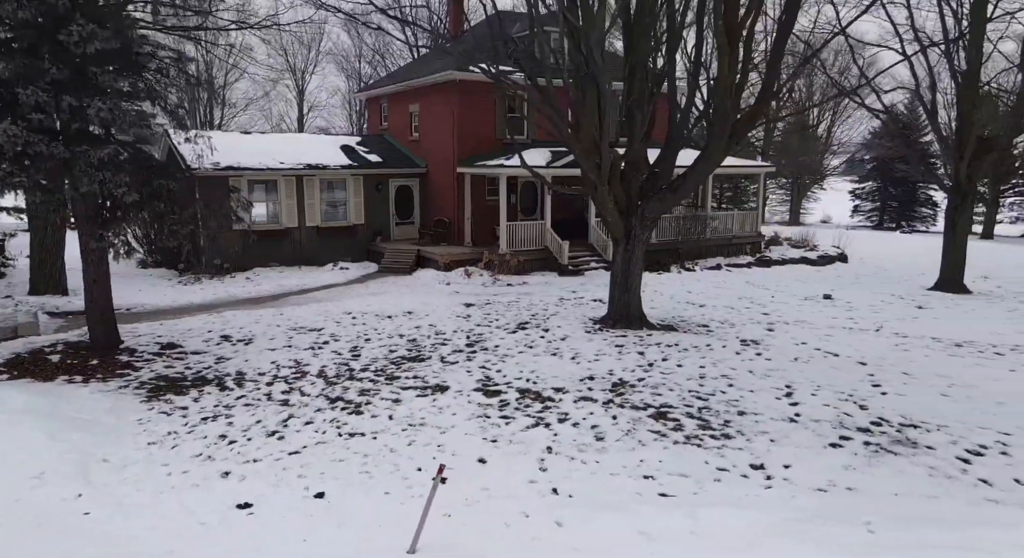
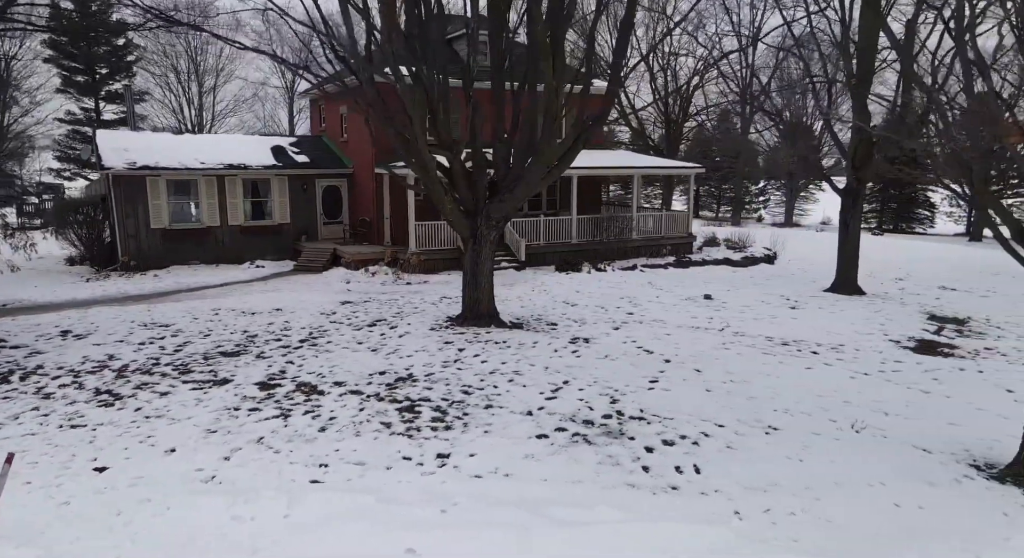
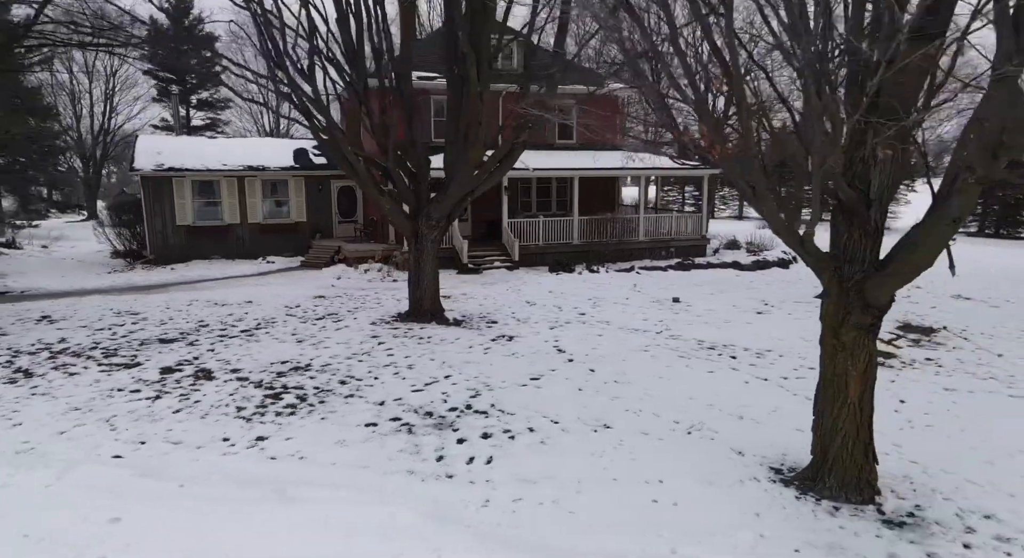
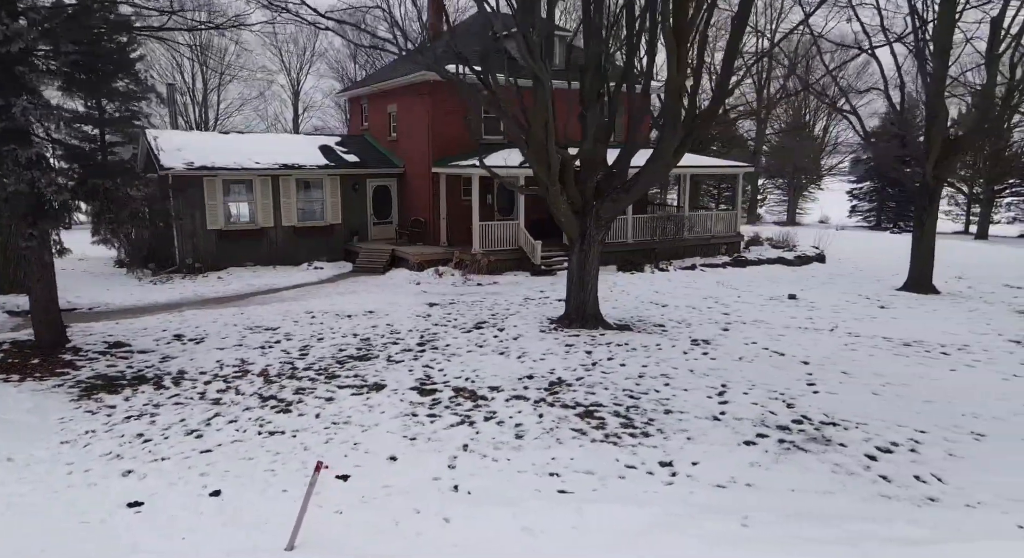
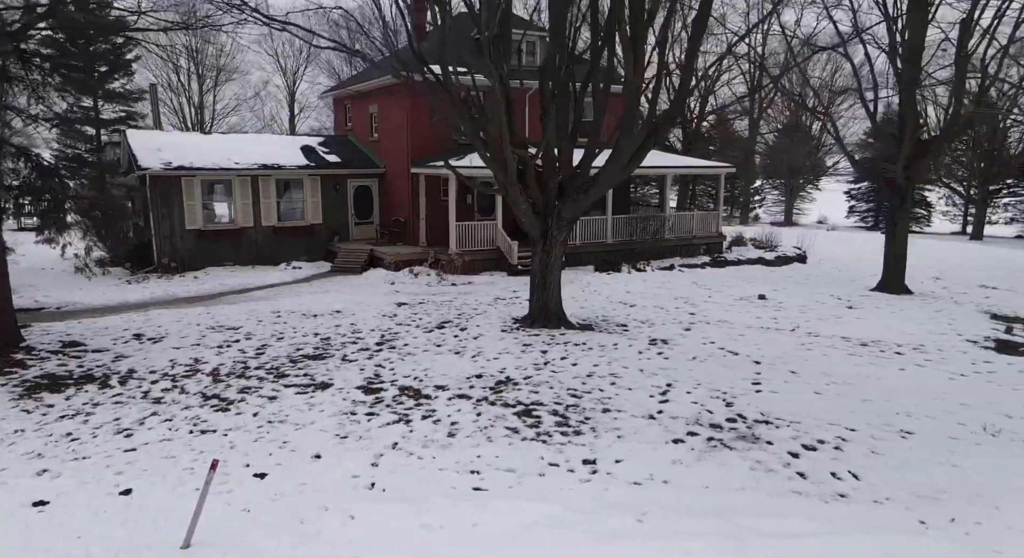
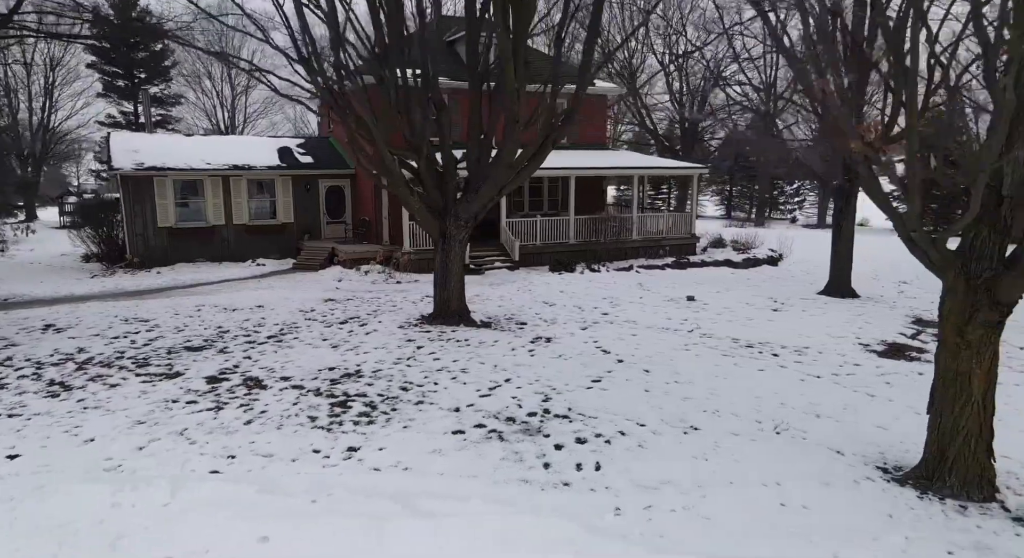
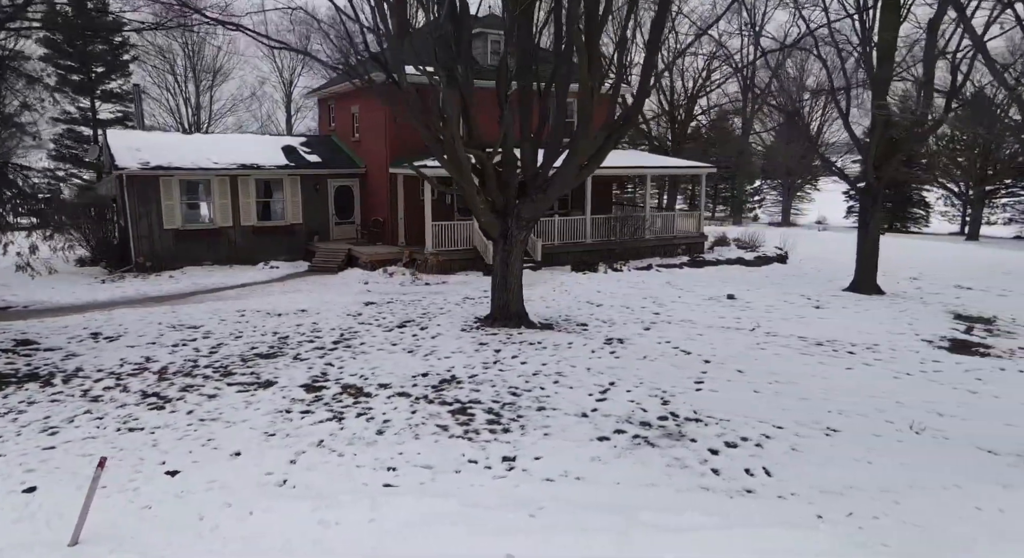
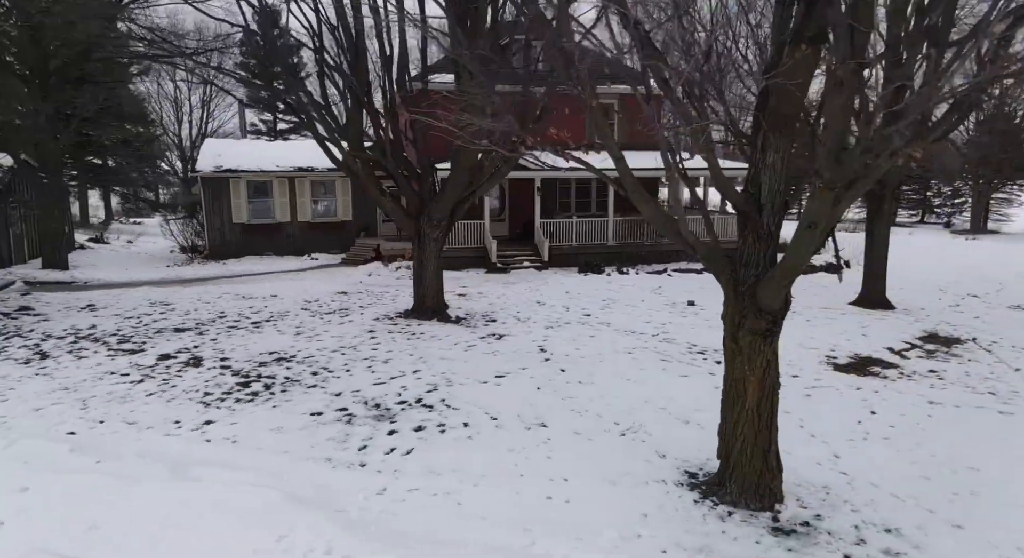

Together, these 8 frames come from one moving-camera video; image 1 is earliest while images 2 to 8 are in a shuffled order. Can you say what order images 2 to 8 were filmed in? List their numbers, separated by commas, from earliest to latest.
4, 5, 7, 2, 6, 3, 8
